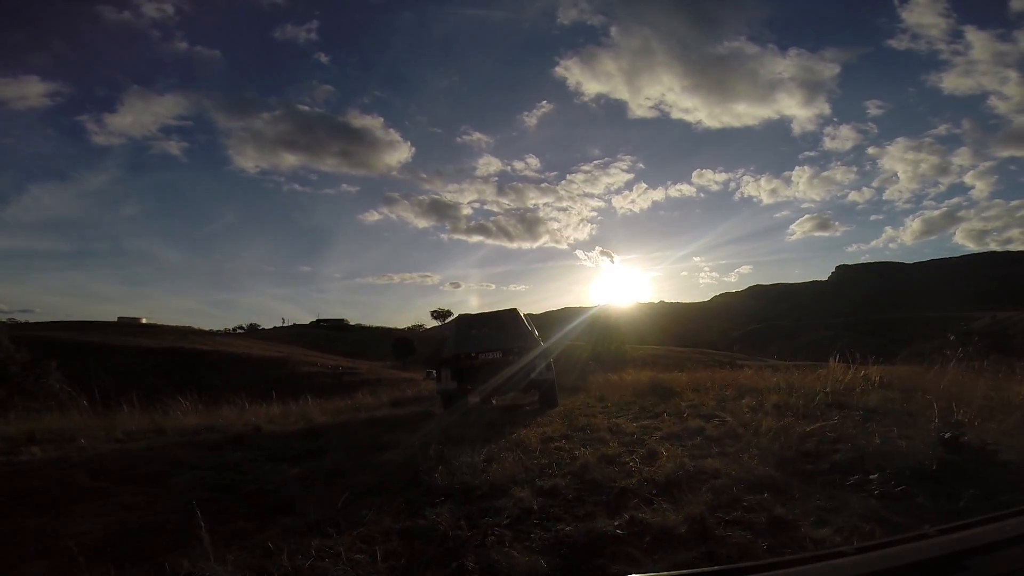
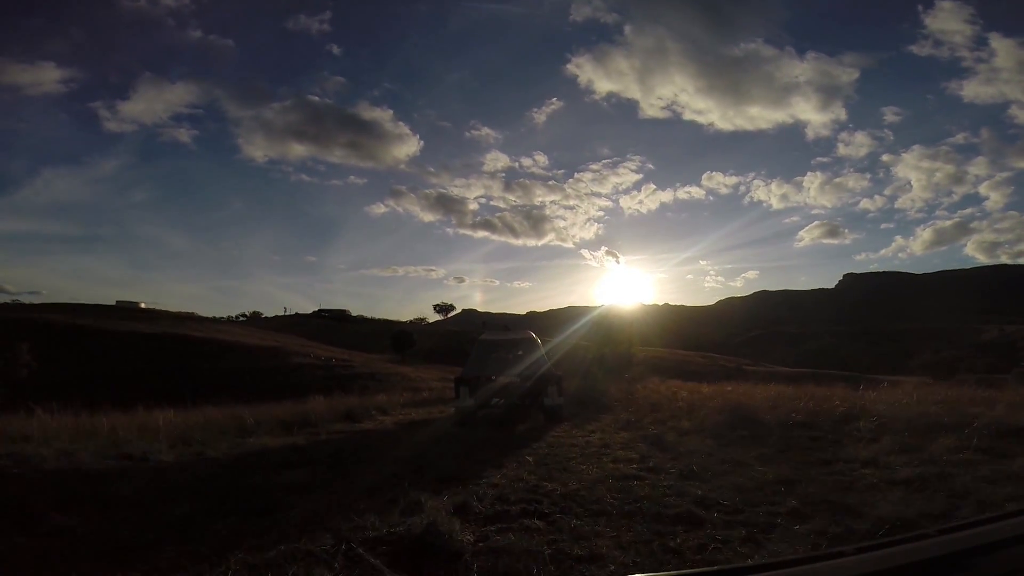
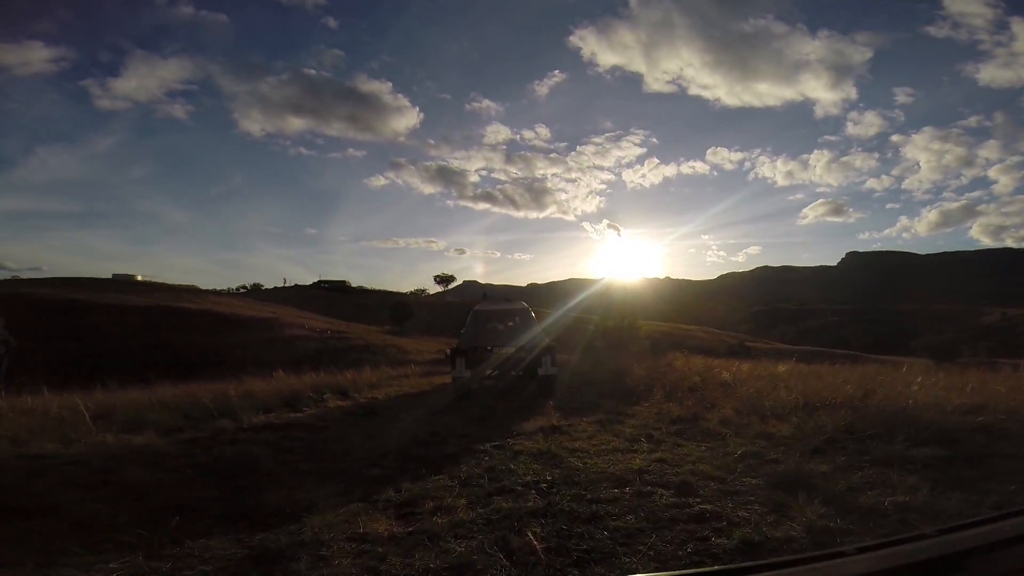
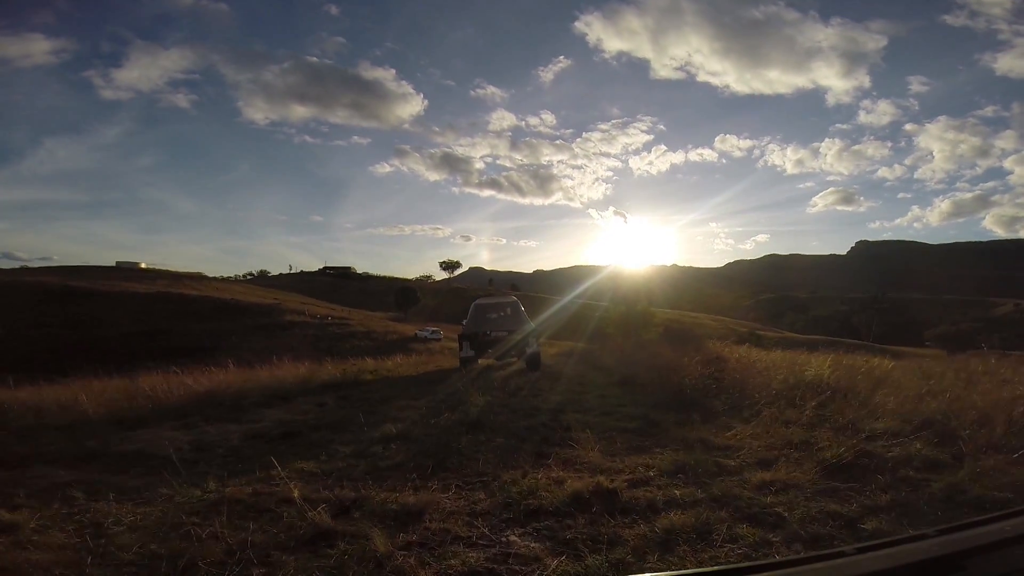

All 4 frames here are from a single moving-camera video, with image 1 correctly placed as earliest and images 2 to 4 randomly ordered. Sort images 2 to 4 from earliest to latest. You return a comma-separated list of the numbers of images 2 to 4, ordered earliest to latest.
2, 3, 4
